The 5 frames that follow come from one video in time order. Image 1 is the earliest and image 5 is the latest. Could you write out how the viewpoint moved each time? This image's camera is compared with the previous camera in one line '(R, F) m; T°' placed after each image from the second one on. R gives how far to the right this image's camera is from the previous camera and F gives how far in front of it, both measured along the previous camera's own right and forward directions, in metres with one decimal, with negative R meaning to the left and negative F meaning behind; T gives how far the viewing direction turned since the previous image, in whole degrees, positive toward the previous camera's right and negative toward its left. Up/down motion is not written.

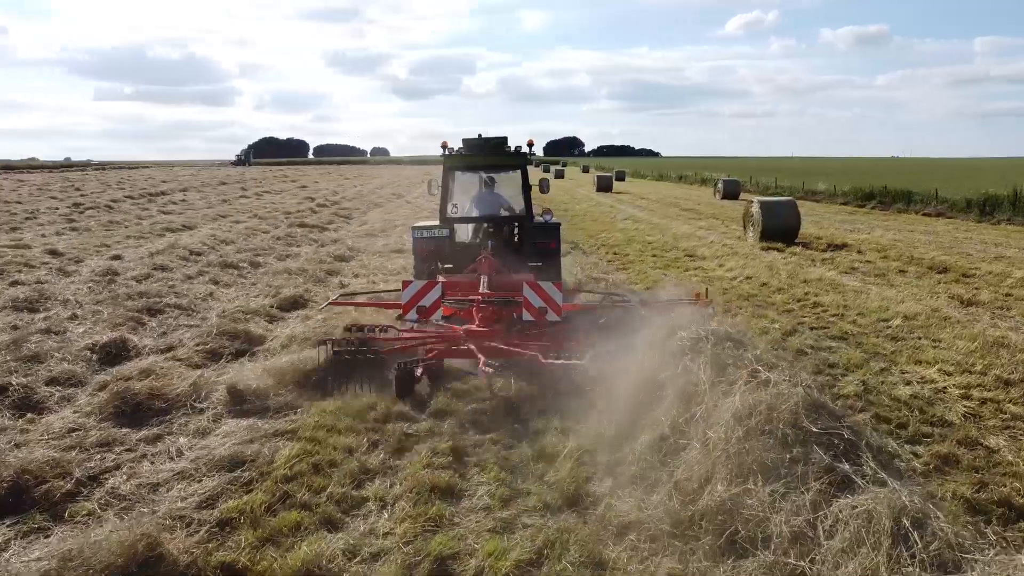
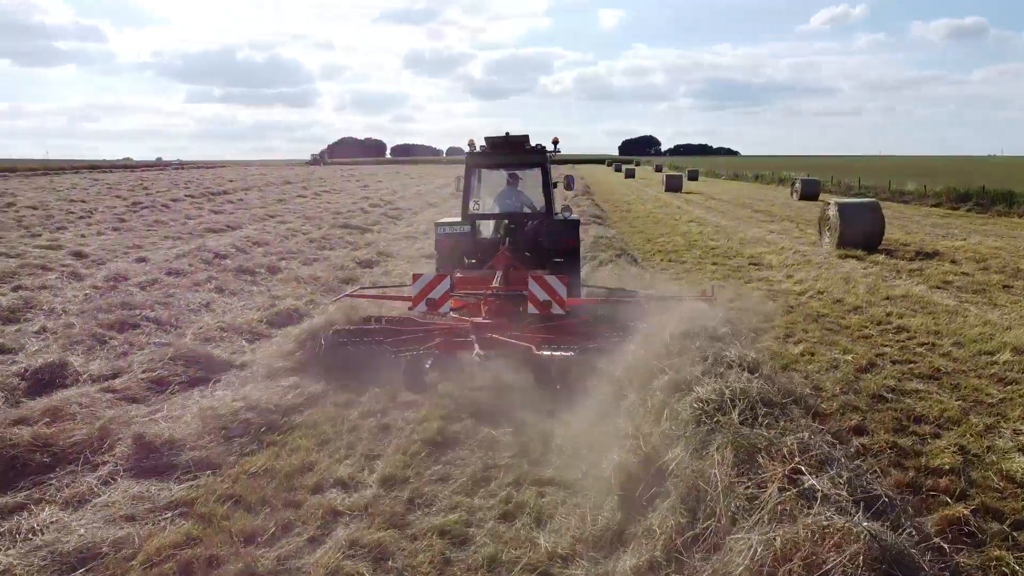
(+0.5, +1.3) m; -5°
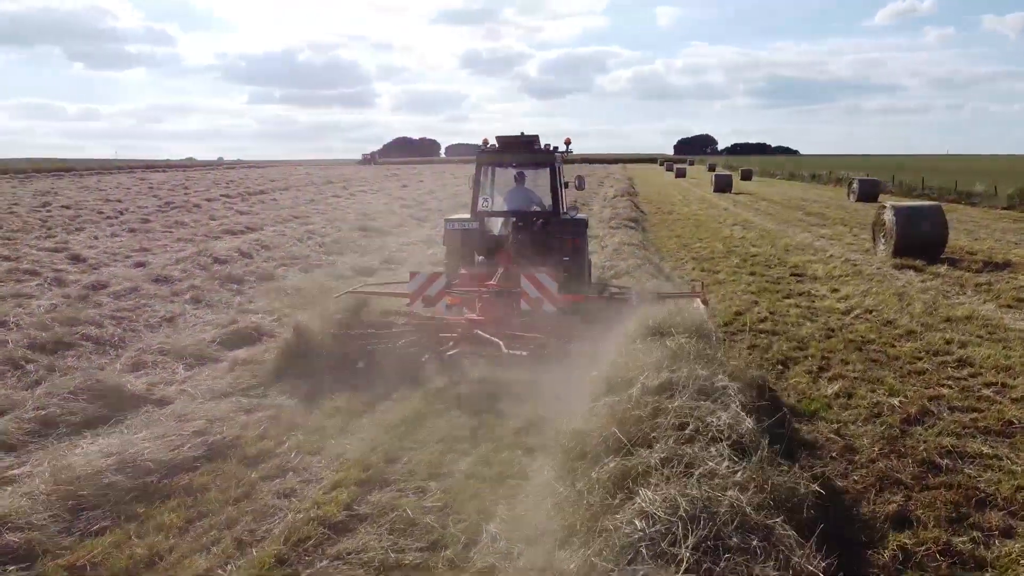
(+0.6, +1.1) m; -4°
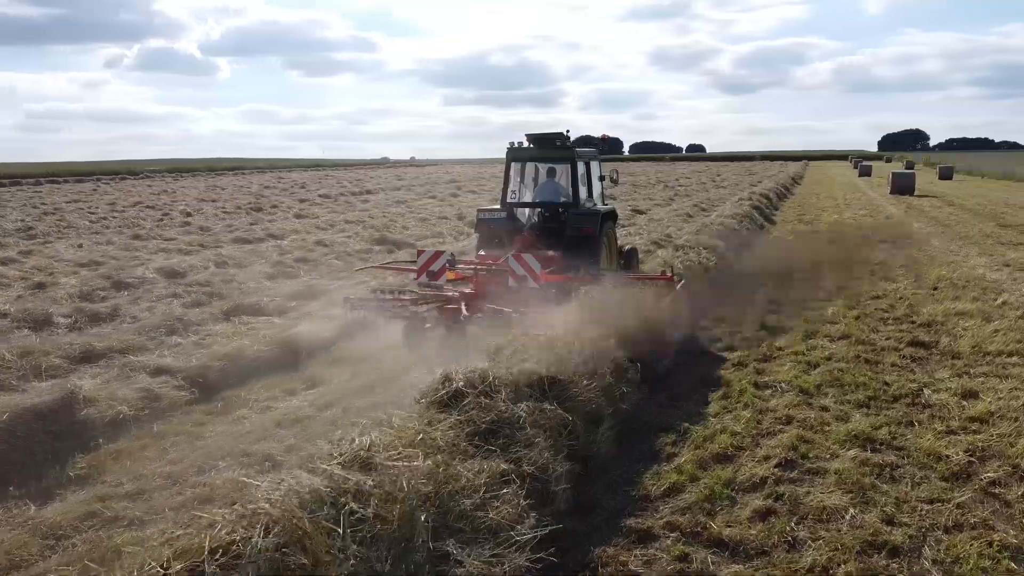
(+2.3, +4.3) m; -13°
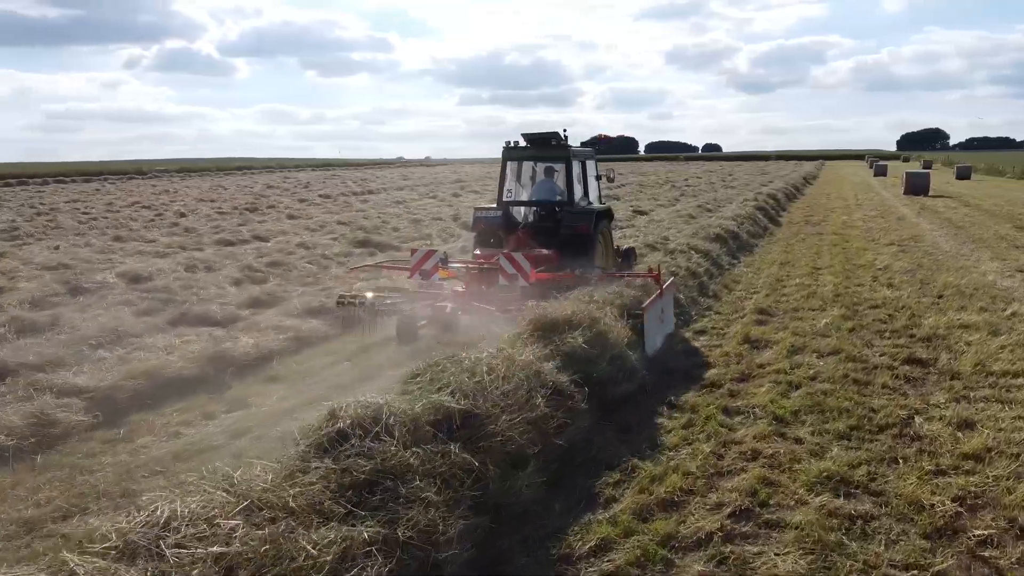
(+0.5, +0.6) m; -1°
